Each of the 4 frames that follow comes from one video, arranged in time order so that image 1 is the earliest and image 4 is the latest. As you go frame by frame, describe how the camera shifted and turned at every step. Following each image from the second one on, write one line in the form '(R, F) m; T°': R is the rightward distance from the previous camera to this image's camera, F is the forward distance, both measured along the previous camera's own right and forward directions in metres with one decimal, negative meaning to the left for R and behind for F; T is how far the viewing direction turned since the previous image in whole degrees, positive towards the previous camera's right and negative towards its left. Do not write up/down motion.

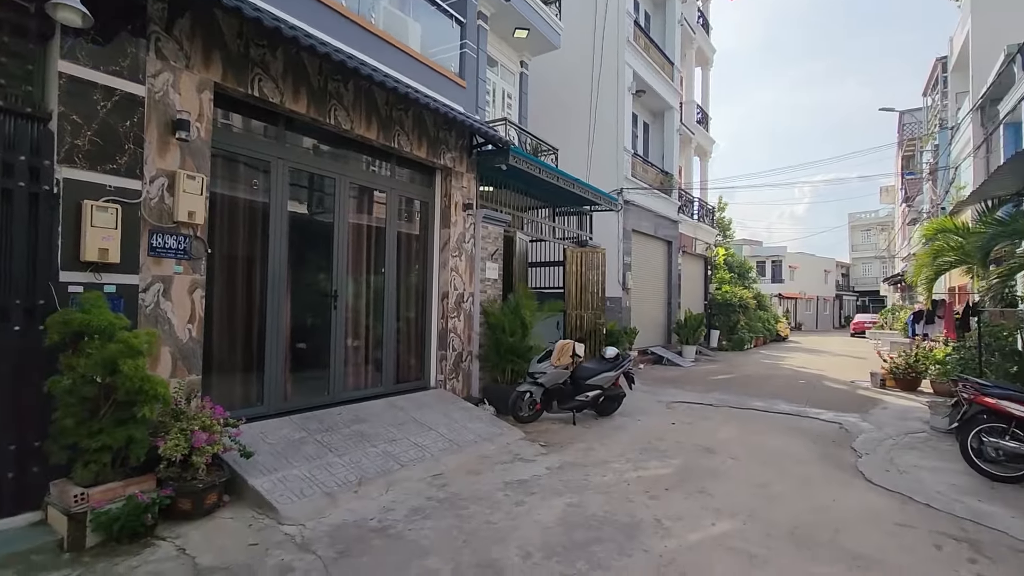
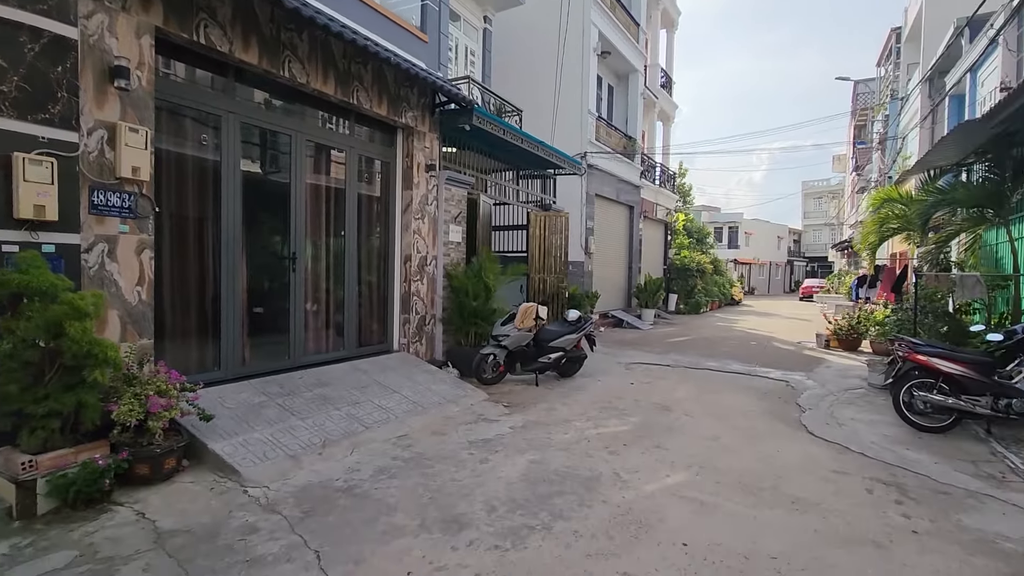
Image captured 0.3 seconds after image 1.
(0.0, 0.0) m; +4°
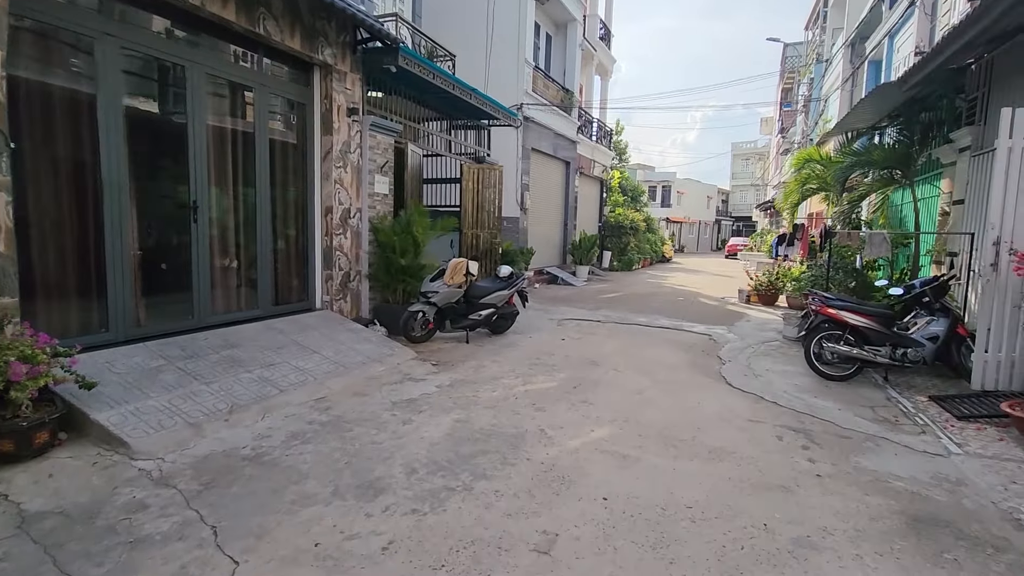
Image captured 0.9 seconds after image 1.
(+0.1, +0.2) m; +7°
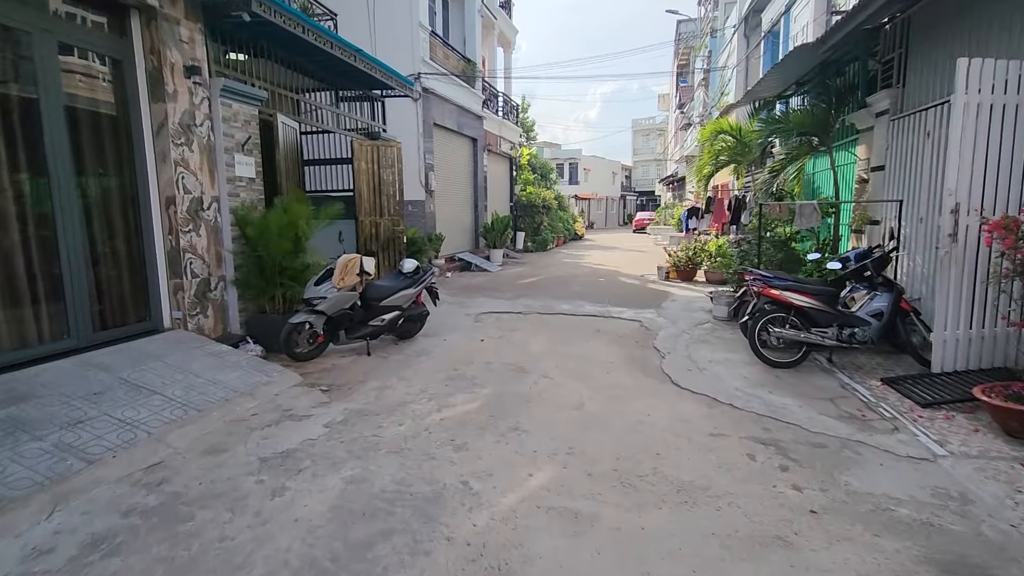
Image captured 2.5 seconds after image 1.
(+0.1, +0.9) m; +9°
